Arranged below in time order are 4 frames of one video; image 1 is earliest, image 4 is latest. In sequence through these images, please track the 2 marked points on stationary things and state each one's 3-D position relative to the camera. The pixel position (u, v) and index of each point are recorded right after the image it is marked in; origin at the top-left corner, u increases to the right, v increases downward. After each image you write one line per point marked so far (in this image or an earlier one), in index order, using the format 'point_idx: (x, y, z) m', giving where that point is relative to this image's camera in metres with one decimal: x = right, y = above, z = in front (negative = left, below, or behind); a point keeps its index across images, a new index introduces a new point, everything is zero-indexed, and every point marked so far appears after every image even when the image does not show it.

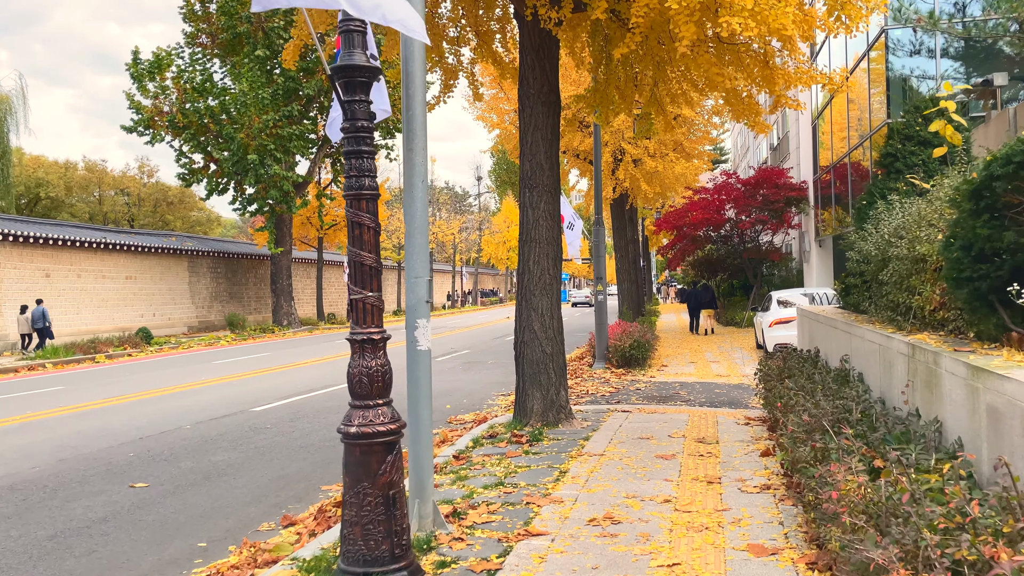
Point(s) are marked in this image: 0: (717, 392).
0: (+3.0, -1.5, +10.6) m
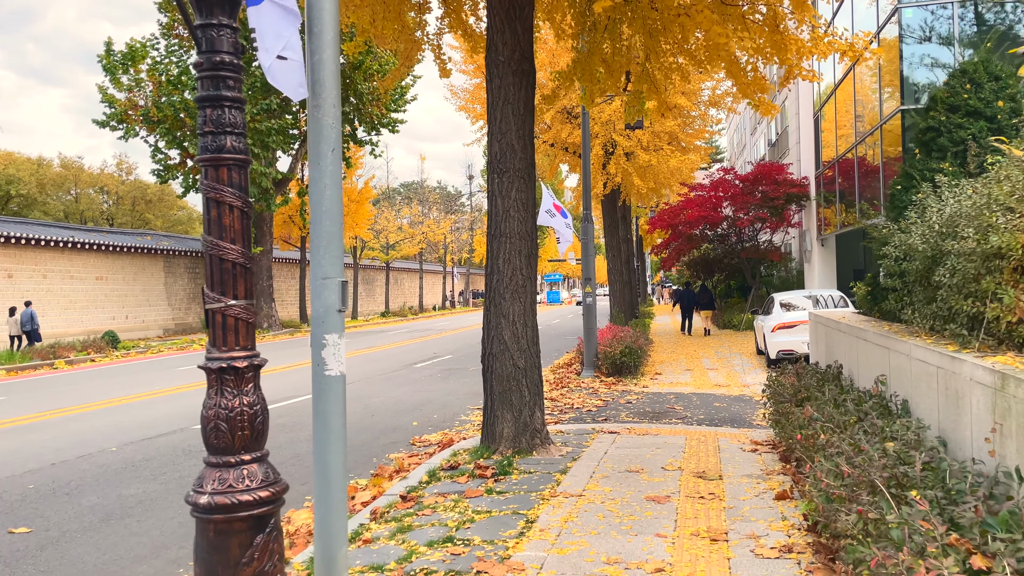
0: (+2.7, -1.6, +9.5) m
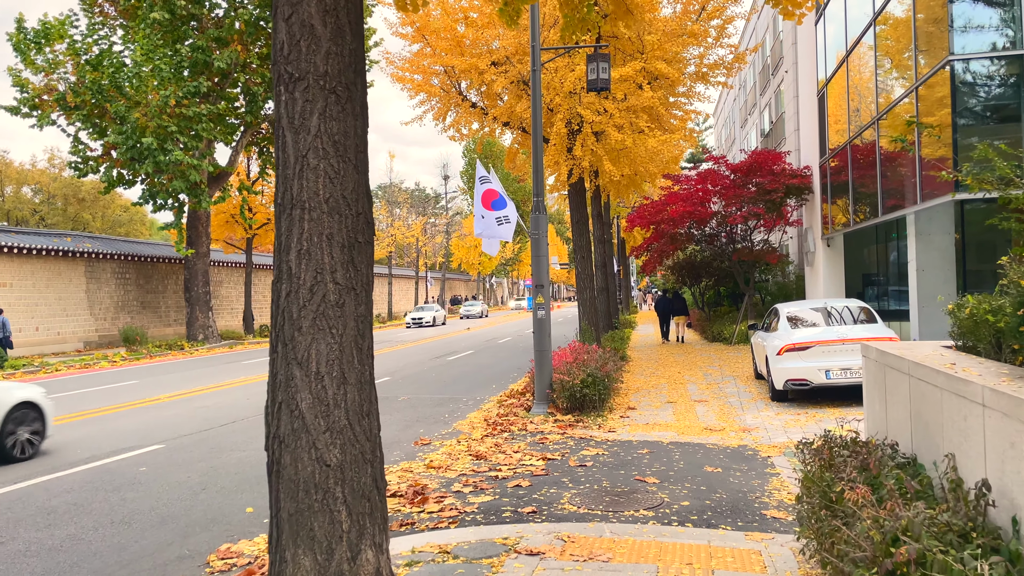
0: (+1.8, -1.7, +6.5) m
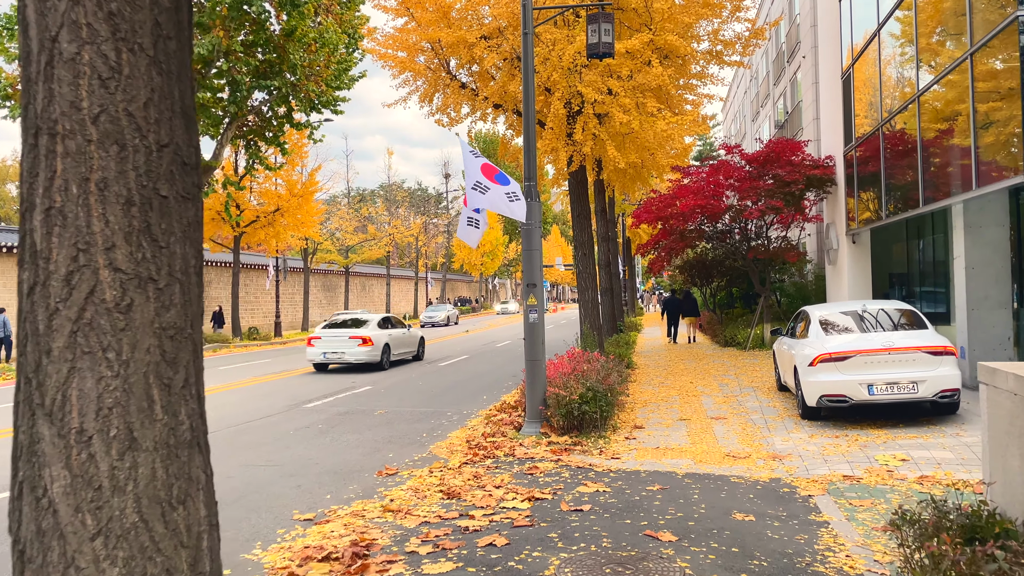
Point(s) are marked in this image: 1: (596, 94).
0: (+1.6, -1.7, +5.1) m
1: (+1.4, +3.1, +11.8) m
